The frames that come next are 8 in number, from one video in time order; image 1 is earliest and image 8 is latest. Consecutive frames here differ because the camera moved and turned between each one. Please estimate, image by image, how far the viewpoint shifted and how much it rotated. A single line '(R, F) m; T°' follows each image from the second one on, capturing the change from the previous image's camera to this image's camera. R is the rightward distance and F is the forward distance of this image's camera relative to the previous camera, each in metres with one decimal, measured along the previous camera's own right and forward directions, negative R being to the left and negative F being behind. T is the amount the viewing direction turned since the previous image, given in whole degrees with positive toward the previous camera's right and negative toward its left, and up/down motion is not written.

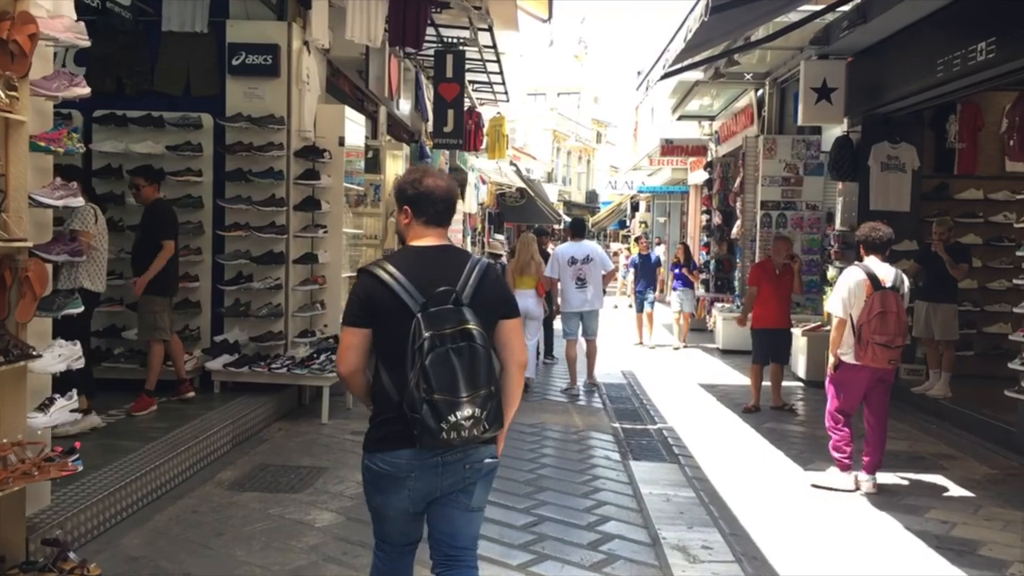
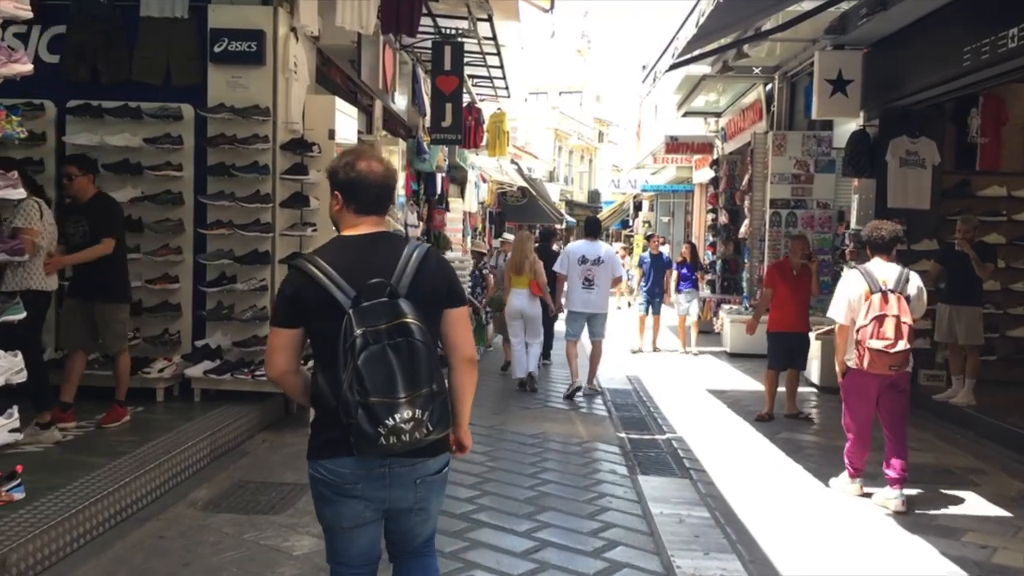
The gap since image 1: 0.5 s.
(0.0, +0.4) m; 0°
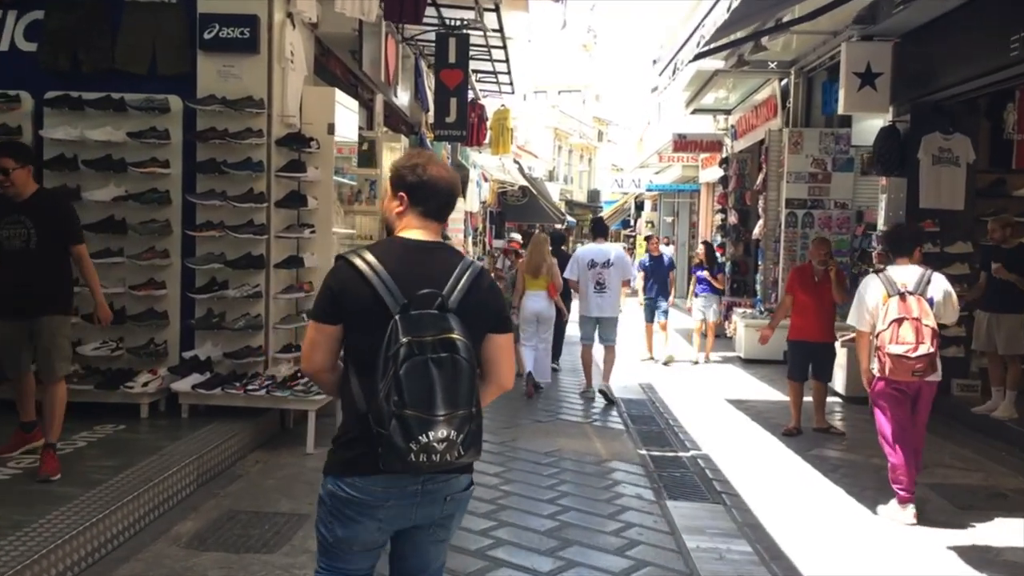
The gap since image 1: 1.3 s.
(-0.1, +0.5) m; 0°
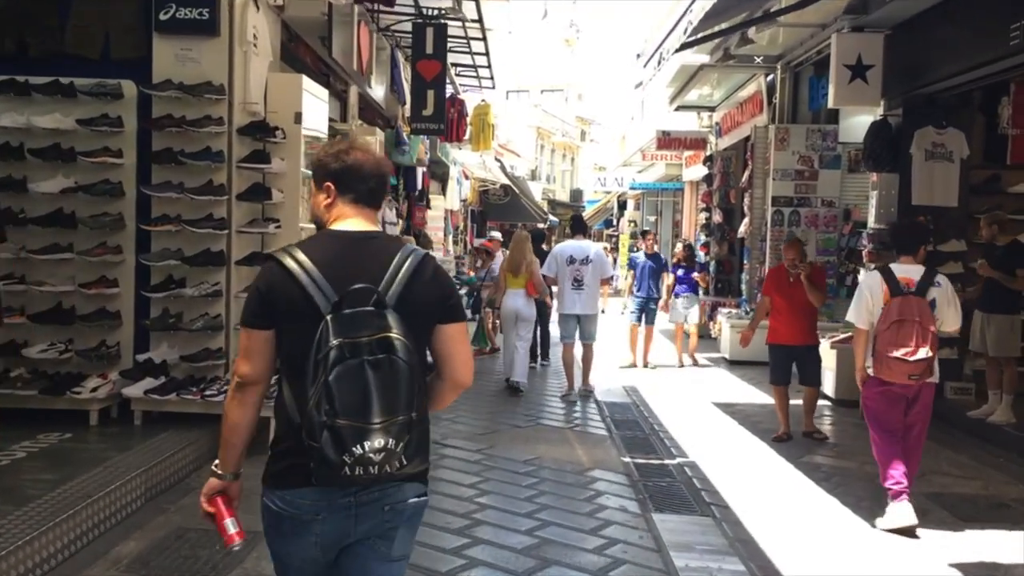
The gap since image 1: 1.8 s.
(0.0, +0.4) m; +1°
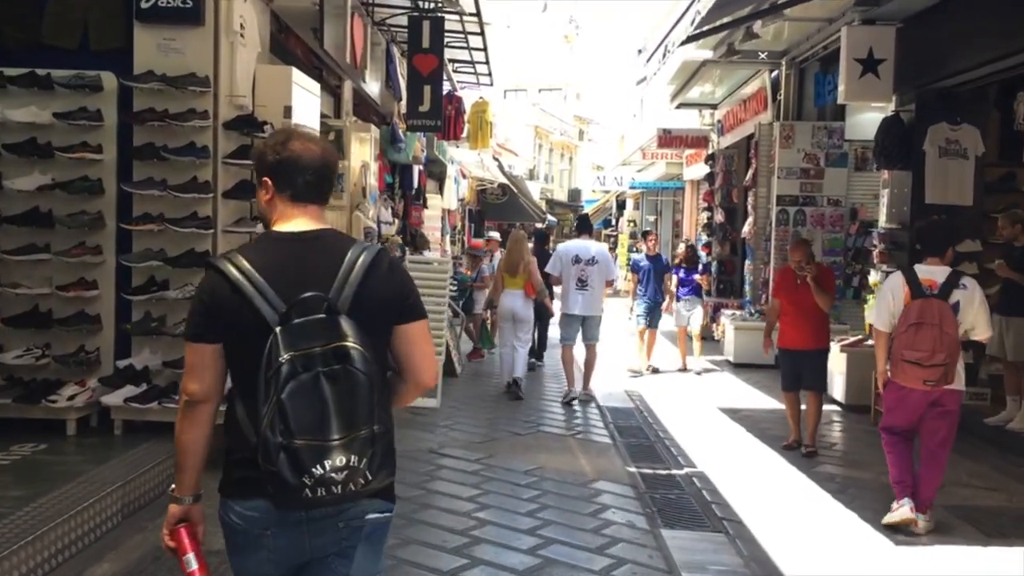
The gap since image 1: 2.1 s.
(0.0, +0.3) m; 0°
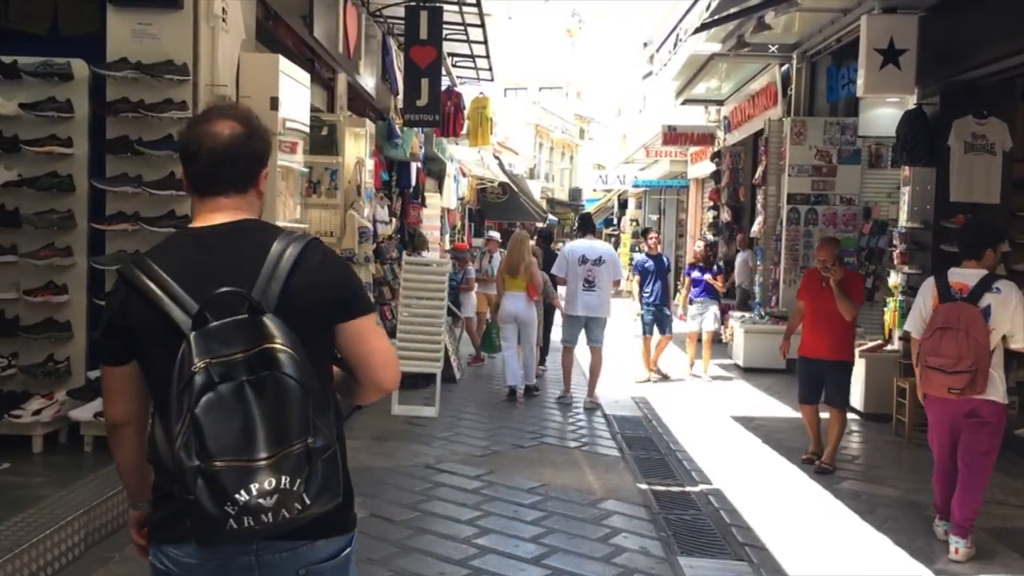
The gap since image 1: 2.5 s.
(0.0, +0.4) m; 0°
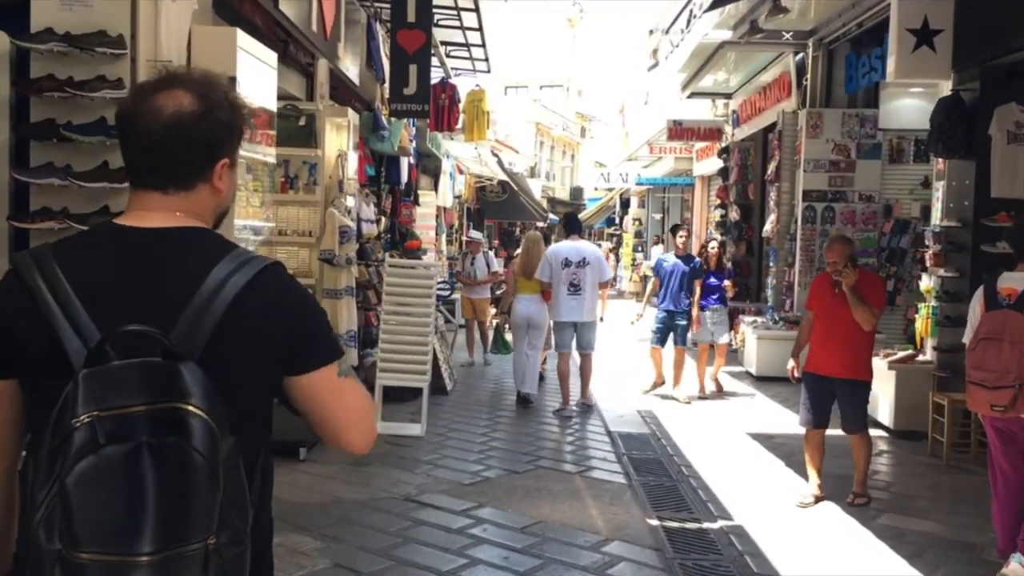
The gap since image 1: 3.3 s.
(+0.1, +0.7) m; 0°
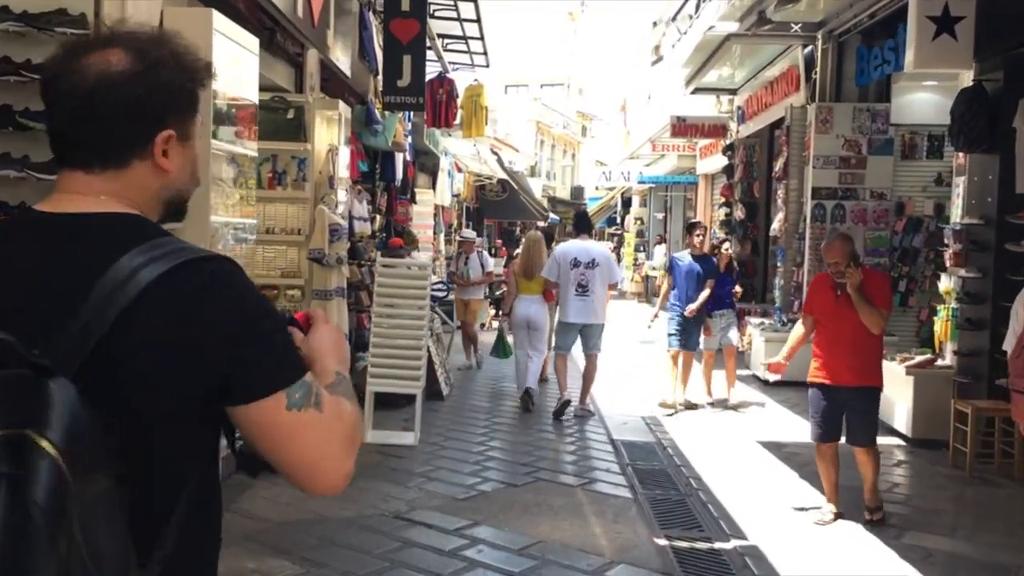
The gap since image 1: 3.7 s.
(0.0, +0.4) m; 0°
